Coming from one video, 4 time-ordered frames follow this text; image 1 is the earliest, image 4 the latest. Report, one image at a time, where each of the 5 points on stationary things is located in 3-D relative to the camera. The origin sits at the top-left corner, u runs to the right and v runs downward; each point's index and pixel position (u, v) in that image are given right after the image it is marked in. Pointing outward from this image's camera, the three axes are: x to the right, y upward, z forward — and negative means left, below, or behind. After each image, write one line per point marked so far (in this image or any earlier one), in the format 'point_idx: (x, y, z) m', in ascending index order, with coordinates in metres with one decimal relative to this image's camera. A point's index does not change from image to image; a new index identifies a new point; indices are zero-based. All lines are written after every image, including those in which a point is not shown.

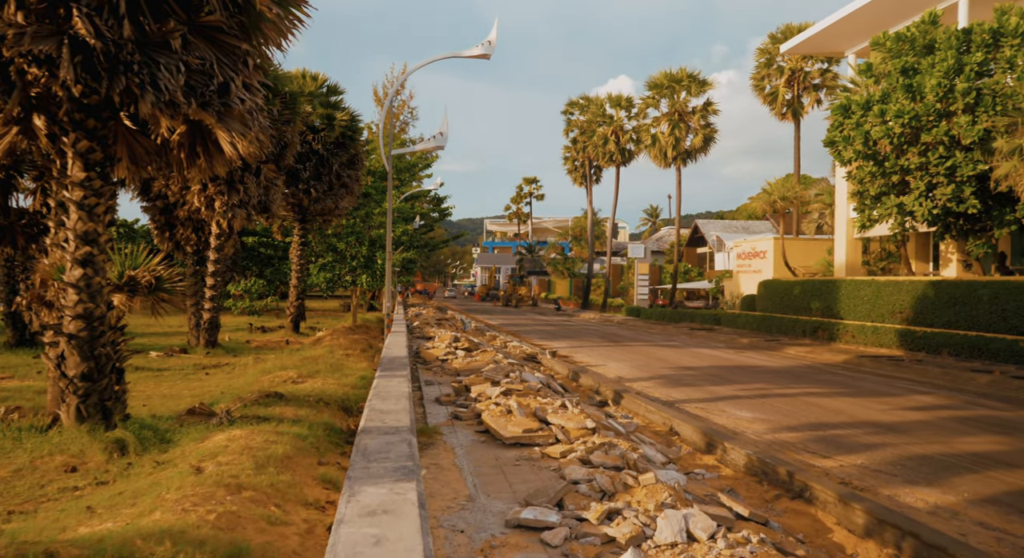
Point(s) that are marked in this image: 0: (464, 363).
0: (-0.9, -1.6, +14.8) m
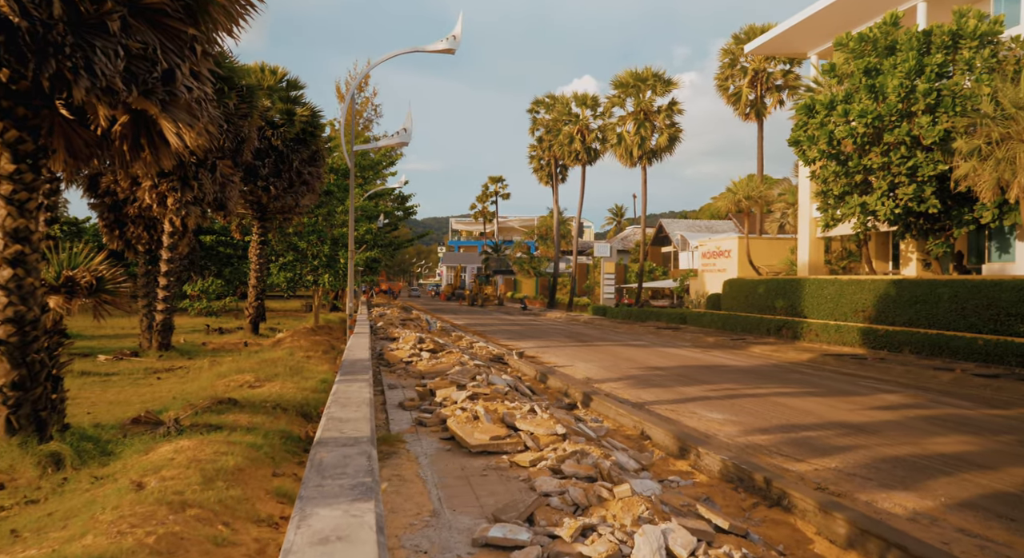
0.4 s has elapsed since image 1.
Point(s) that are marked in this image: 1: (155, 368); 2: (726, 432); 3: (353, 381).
0: (-1.5, -1.6, +14.4) m
1: (-8.5, -2.1, +19.2) m
2: (+2.6, -1.9, +9.8) m
3: (-2.2, -1.4, +10.9) m
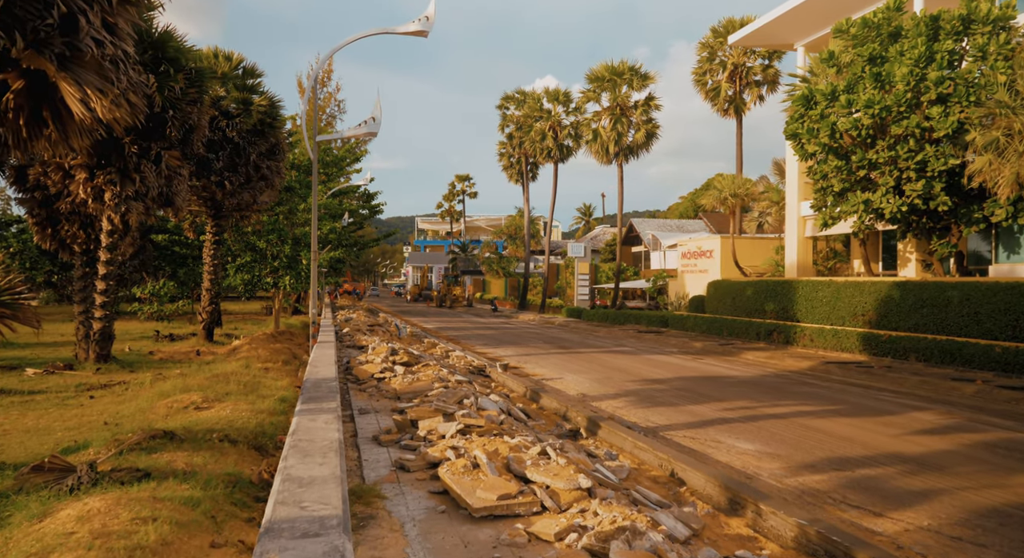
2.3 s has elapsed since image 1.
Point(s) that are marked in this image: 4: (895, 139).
0: (-1.7, -1.7, +12.6) m
1: (-8.9, -2.2, +17.1) m
2: (+2.6, -1.9, +8.1) m
3: (-2.2, -1.5, +9.0) m
4: (+8.7, +3.2, +18.4) m
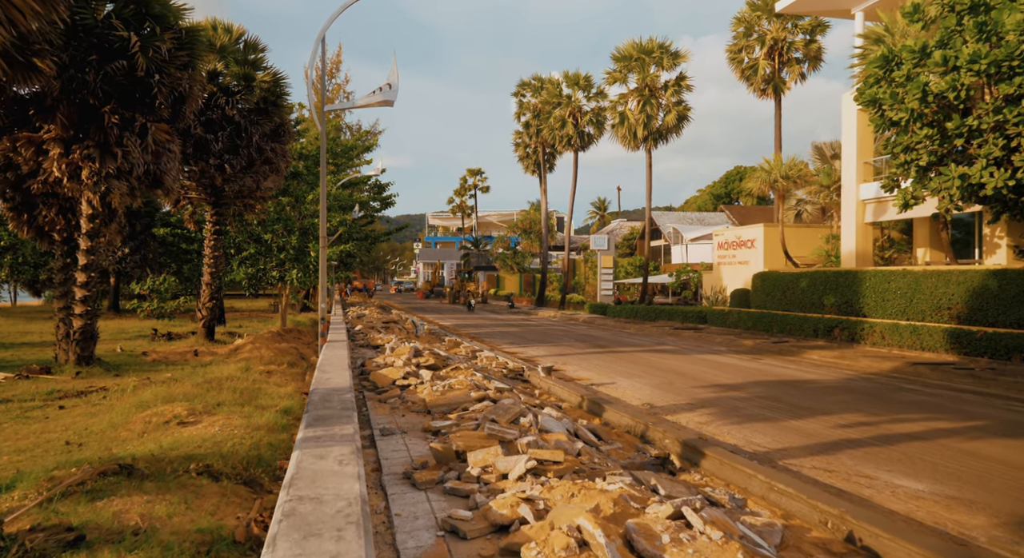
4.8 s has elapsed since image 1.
0: (-0.9, -1.5, +10.1) m
1: (-8.1, -2.1, +14.6) m
2: (+3.3, -1.7, +5.6) m
3: (-1.5, -1.3, +6.5) m
4: (+9.5, +3.4, +15.8) m
